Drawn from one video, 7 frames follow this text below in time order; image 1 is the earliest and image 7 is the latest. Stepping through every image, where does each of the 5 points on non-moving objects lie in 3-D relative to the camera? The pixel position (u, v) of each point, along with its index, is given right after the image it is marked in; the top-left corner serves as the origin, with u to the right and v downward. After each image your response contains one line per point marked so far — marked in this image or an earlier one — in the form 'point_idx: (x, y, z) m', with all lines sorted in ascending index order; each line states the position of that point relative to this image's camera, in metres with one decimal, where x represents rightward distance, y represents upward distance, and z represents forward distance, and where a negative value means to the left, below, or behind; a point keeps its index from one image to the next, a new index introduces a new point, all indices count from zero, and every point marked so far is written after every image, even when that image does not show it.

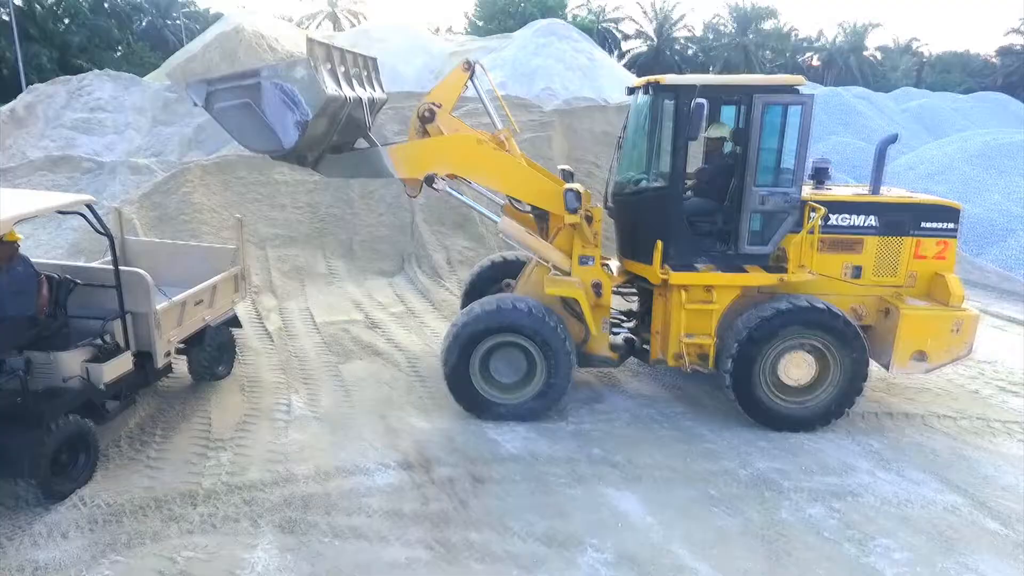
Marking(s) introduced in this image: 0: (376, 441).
0: (-1.0, -1.2, +4.8) m
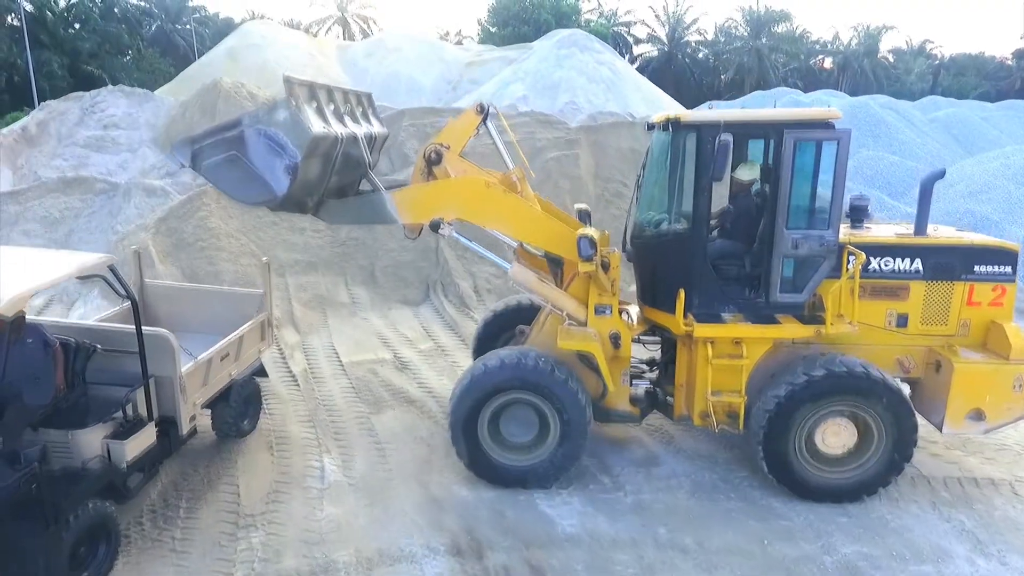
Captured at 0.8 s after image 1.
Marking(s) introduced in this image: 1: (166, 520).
0: (-0.6, -1.6, +4.4) m
1: (-2.4, -1.6, +4.3) m
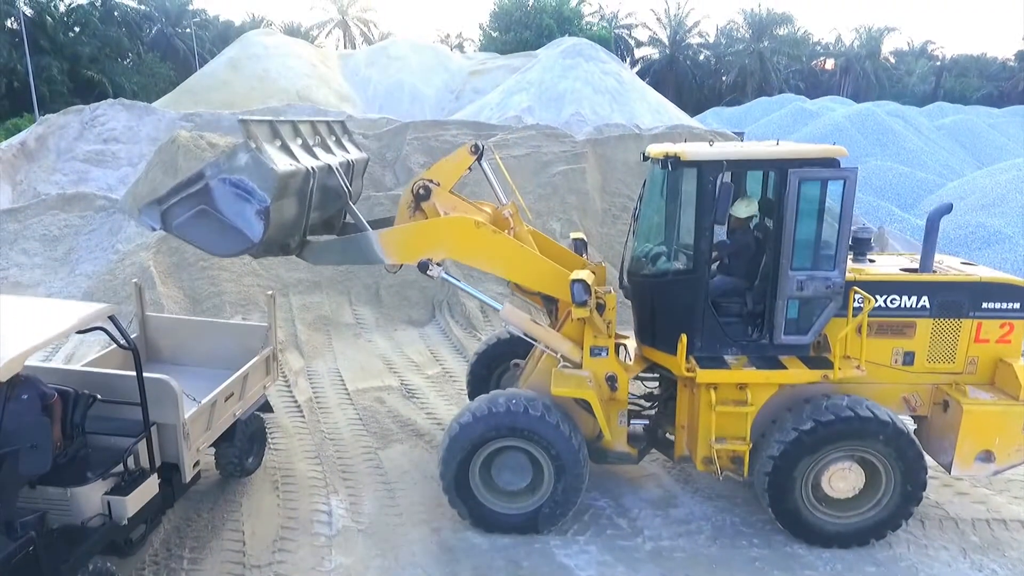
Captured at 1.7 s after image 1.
0: (-0.5, -1.9, +4.2) m
1: (-2.3, -1.9, +4.2) m
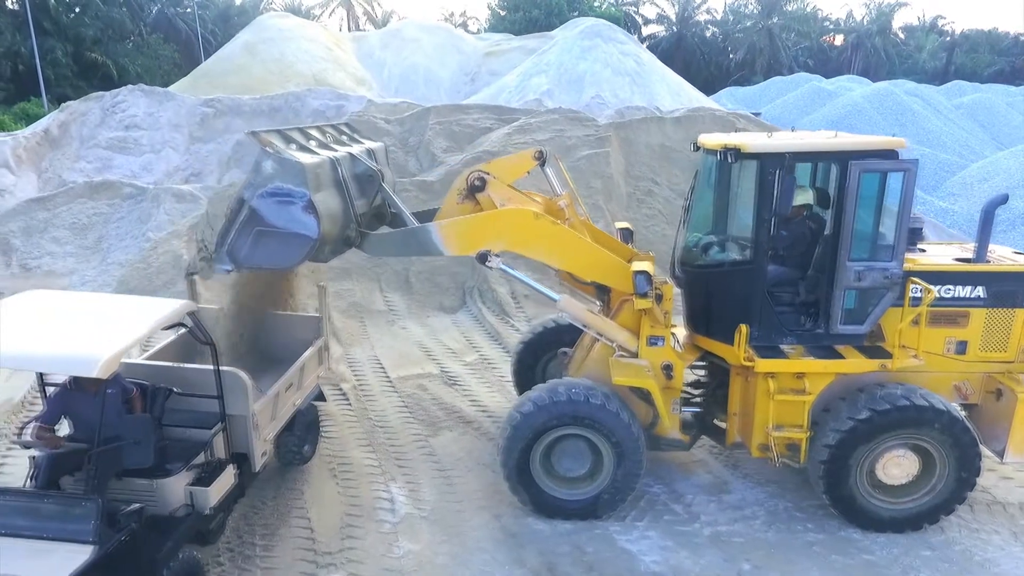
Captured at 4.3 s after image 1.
0: (-0.1, -1.8, +4.3) m
1: (-1.8, -1.8, +4.3) m
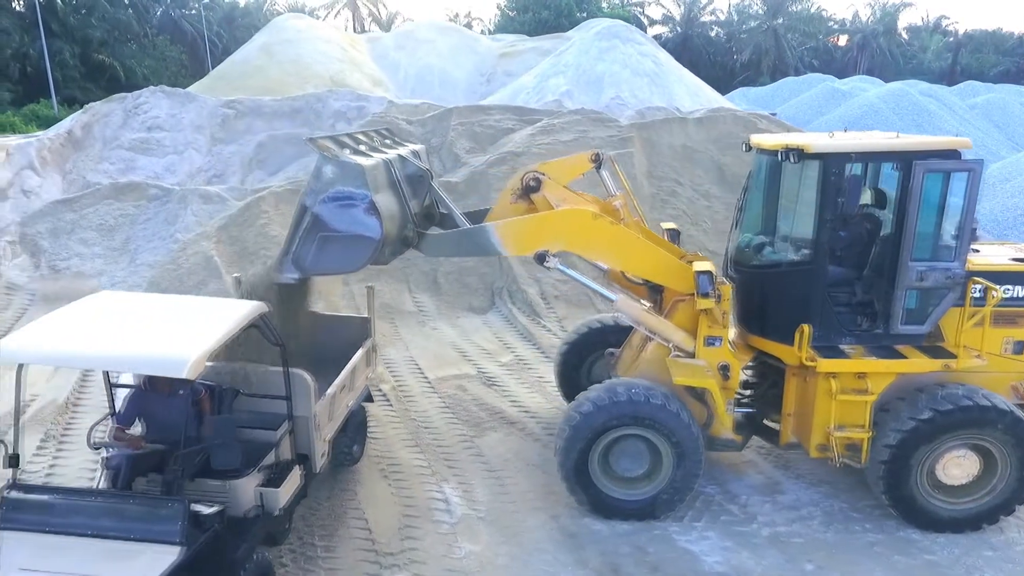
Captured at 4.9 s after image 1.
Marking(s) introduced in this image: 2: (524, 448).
0: (+0.3, -1.8, +4.3) m
1: (-1.4, -1.8, +4.3) m
2: (+0.1, -1.4, +5.6) m
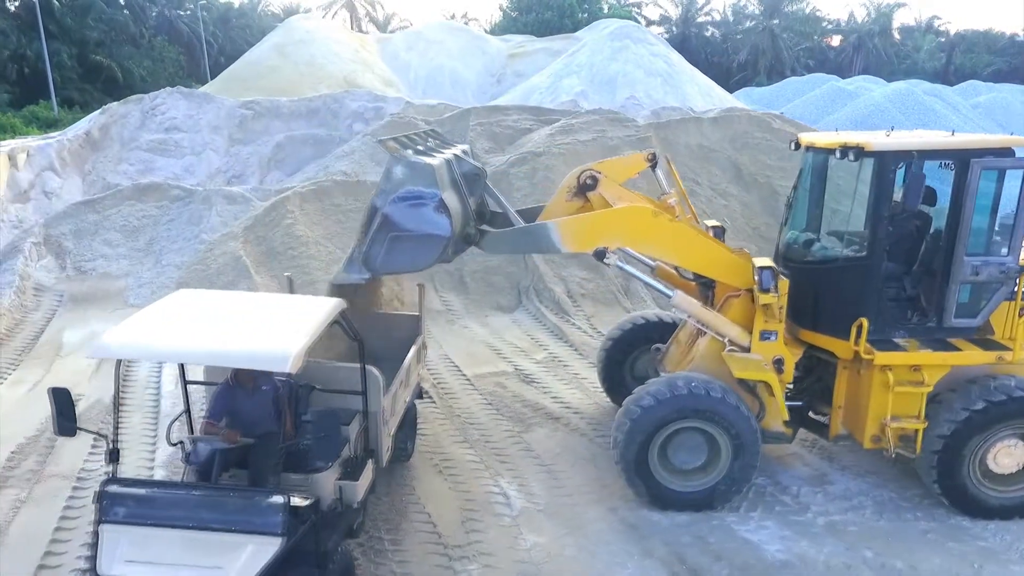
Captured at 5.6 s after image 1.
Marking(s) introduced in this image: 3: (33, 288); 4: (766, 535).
0: (+0.8, -1.8, +4.4) m
1: (-0.9, -1.8, +4.3) m
2: (+0.5, -1.4, +5.7) m
3: (-6.7, 0.0, +8.8) m
4: (+1.8, -1.8, +4.5) m
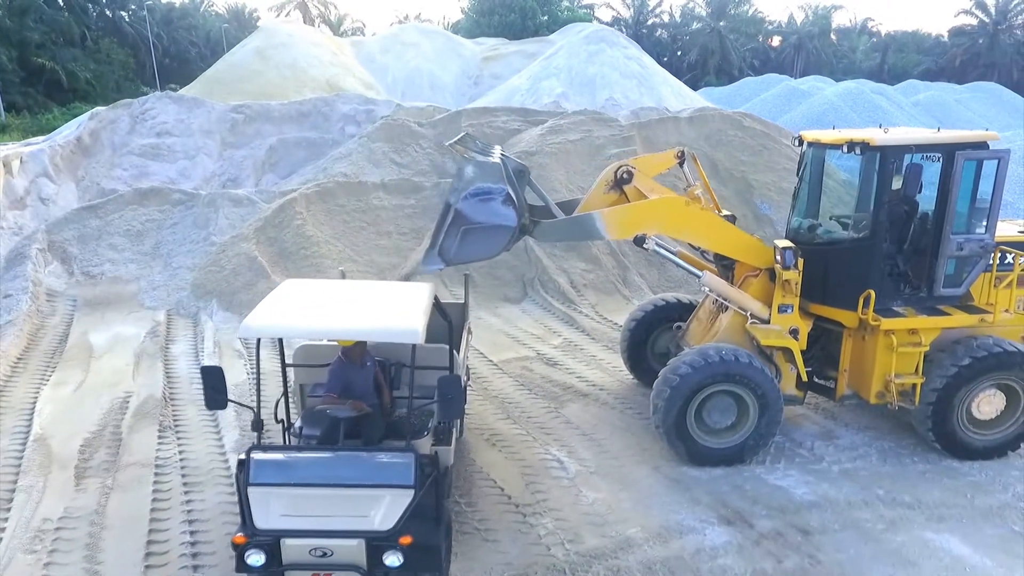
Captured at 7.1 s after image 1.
0: (+1.3, -1.7, +5.0) m
1: (-0.4, -1.7, +4.8) m
2: (+0.9, -1.3, +6.3) m
3: (-6.6, -0.1, +8.8) m
4: (+2.3, -1.6, +5.2) m
